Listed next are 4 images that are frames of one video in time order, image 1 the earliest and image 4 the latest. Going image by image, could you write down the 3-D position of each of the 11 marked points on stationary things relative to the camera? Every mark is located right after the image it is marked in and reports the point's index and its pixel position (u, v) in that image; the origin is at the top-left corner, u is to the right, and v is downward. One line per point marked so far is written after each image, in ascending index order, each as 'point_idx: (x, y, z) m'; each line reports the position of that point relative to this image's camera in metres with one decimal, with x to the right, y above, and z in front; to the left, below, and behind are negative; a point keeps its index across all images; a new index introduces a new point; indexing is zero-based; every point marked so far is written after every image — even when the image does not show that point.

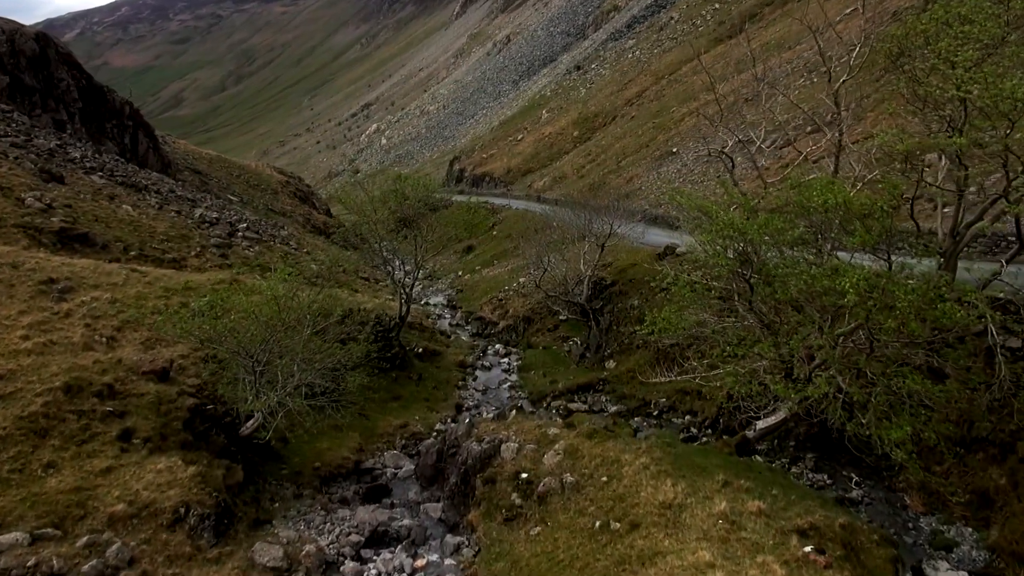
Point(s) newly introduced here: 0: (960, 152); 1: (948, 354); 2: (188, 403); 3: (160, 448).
0: (+9.4, +2.8, +16.7) m
1: (+8.7, -1.3, +16.0) m
2: (-8.1, -2.9, +19.5) m
3: (-7.9, -3.6, +17.6) m
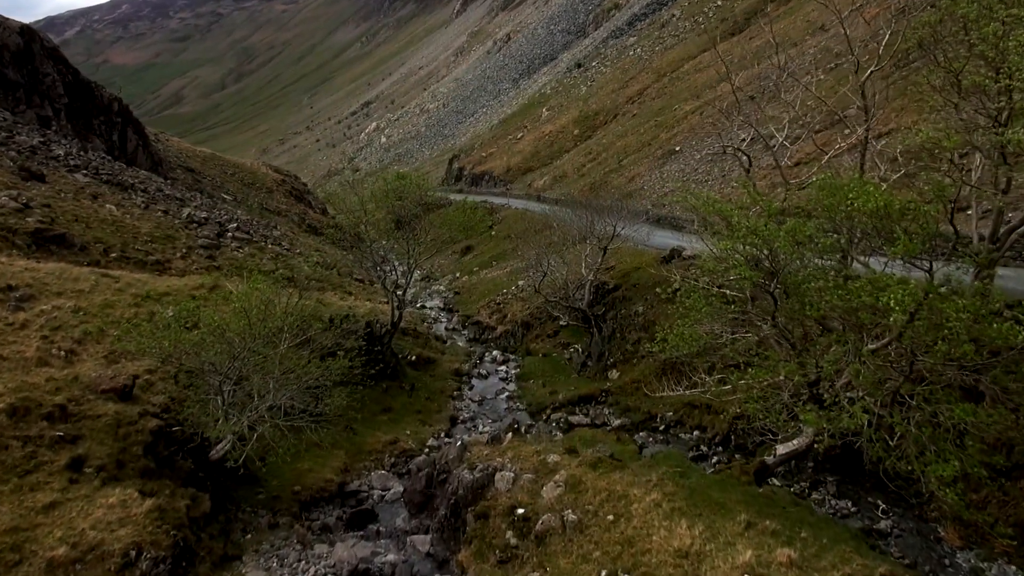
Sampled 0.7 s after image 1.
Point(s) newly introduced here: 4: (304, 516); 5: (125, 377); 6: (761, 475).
0: (+9.4, +2.6, +15.1) m
1: (+8.7, -1.6, +14.3) m
2: (-8.2, -3.1, +17.8) m
3: (-7.9, -3.8, +16.0) m
4: (-4.9, -5.3, +18.7) m
5: (-9.1, -2.1, +18.8) m
6: (+5.9, -4.4, +18.9) m
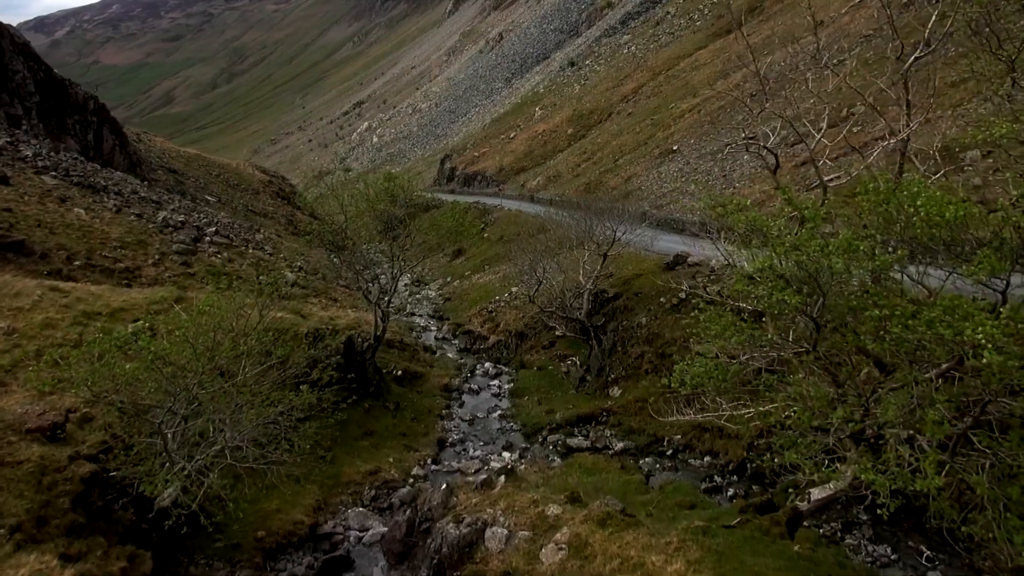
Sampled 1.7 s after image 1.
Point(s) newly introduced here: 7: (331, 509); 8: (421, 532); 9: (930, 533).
0: (+9.2, +2.3, +12.9) m
1: (+8.5, -1.9, +12.1) m
2: (-8.3, -3.5, +15.5) m
3: (-8.1, -4.2, +13.6) m
4: (-5.0, -5.7, +16.4) m
5: (-9.3, -2.5, +16.4) m
6: (+5.8, -4.8, +16.7) m
7: (-4.4, -5.4, +19.6) m
8: (-1.9, -5.0, +16.5) m
9: (+8.4, -4.9, +15.9) m
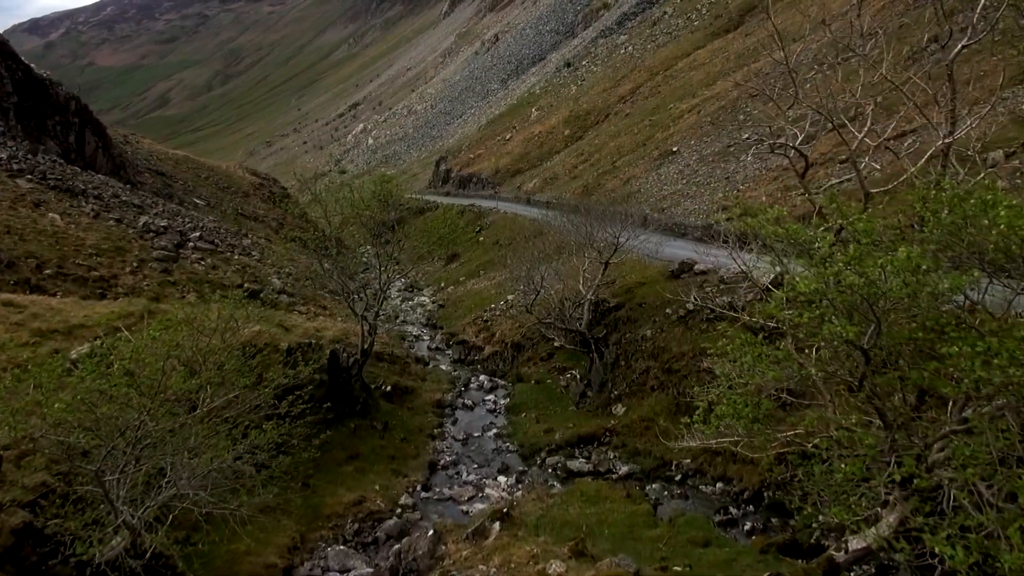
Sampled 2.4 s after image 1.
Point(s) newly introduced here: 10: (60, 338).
0: (+9.1, +2.0, +11.2) m
1: (+8.5, -2.2, +10.4) m
2: (-8.4, -3.9, +13.7) m
3: (-8.1, -4.5, +11.8) m
4: (-5.1, -6.1, +14.6) m
5: (-9.3, -2.8, +14.6) m
6: (+5.7, -5.1, +14.9) m
7: (-4.5, -5.7, +17.8) m
8: (-1.9, -5.3, +14.7) m
9: (+8.3, -5.2, +14.2) m
10: (-10.8, -1.1, +19.3) m
